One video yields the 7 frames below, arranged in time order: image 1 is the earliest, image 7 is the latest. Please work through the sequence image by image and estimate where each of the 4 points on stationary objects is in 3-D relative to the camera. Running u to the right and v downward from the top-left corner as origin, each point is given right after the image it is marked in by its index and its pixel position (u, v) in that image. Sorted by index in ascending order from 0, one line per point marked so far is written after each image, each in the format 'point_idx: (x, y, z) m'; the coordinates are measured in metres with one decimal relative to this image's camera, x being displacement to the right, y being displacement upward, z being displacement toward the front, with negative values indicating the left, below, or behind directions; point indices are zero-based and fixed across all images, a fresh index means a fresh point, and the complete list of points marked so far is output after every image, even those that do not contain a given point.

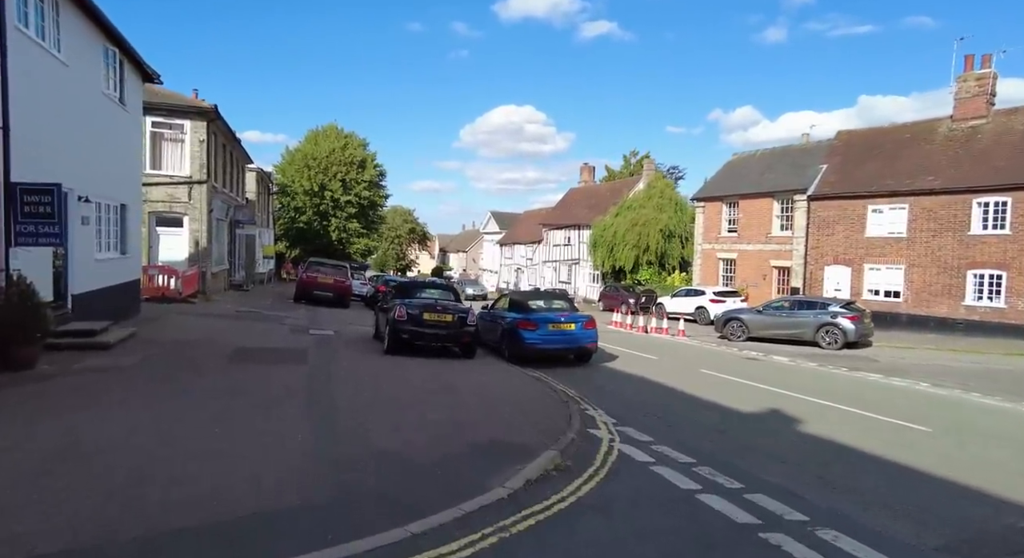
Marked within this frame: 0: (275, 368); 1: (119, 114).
0: (-4.1, -1.5, +11.1) m
1: (-8.4, +3.5, +13.7) m
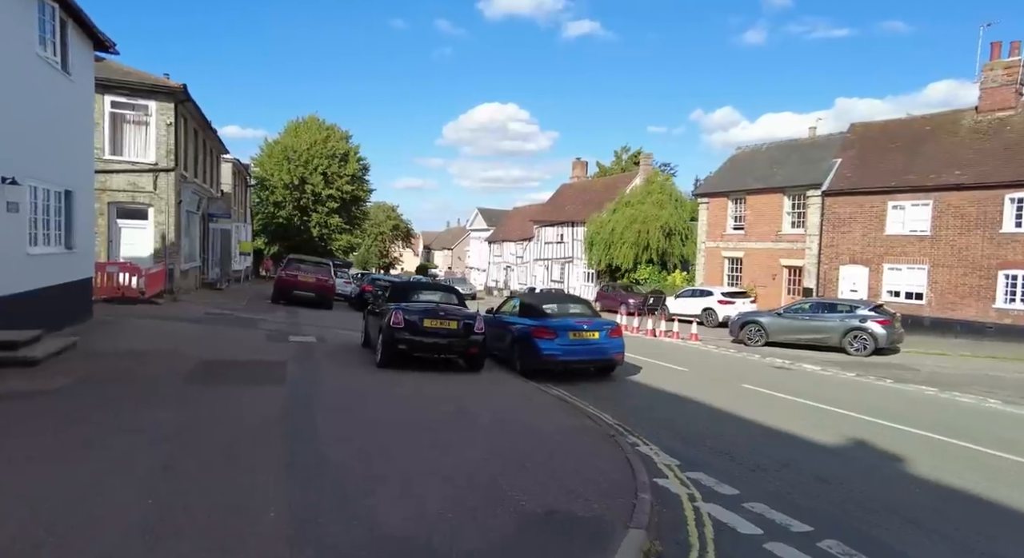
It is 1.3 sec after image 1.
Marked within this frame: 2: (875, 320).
0: (-3.8, -1.5, +9.2) m
1: (-8.2, +3.6, +11.6) m
2: (+10.3, -1.1, +18.1) m
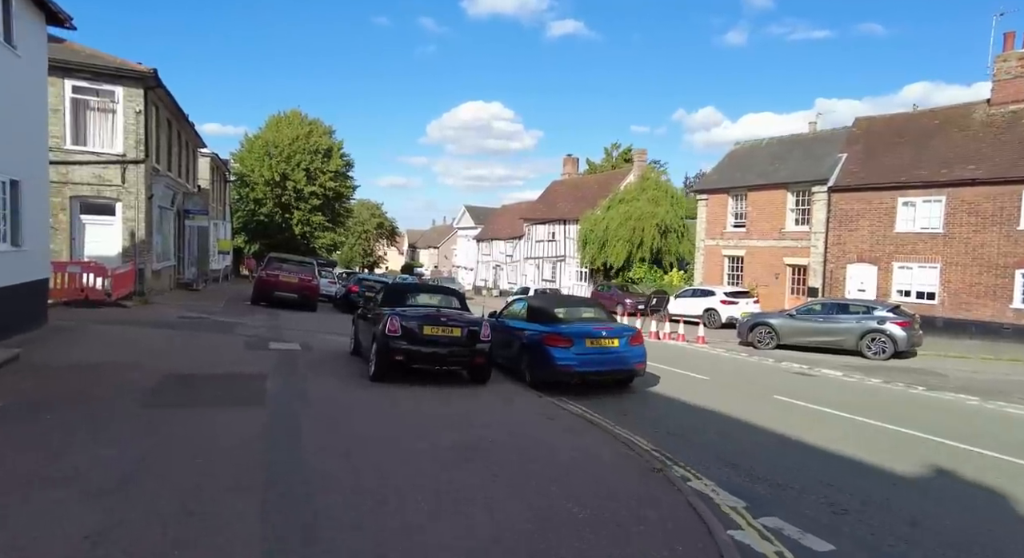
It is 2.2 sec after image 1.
0: (-3.6, -1.6, +7.9) m
1: (-8.0, +3.5, +10.2) m
2: (+10.2, -1.1, +17.1) m
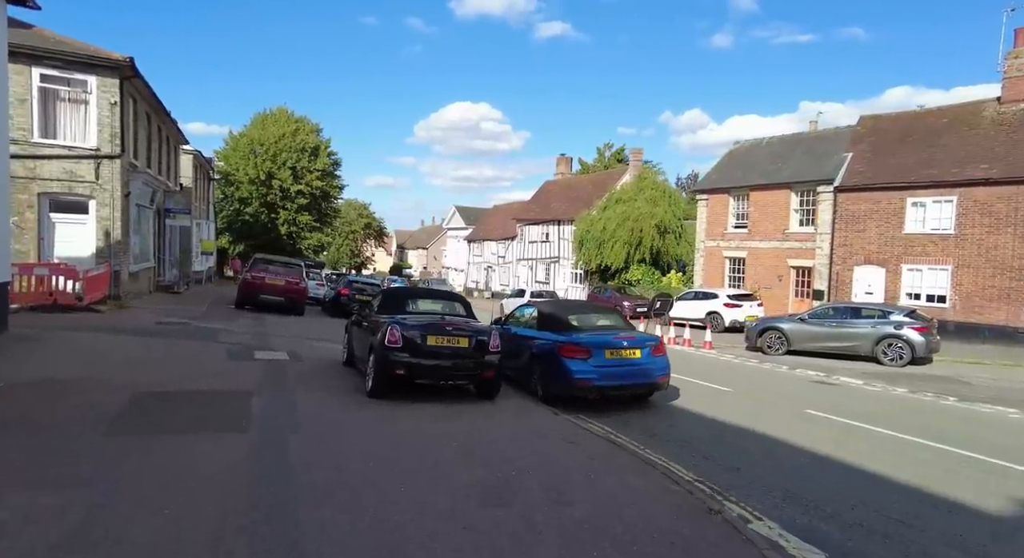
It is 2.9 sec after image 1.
0: (-3.4, -1.6, +6.9) m
1: (-7.9, +3.5, +9.1) m
2: (+10.2, -1.2, +16.4) m
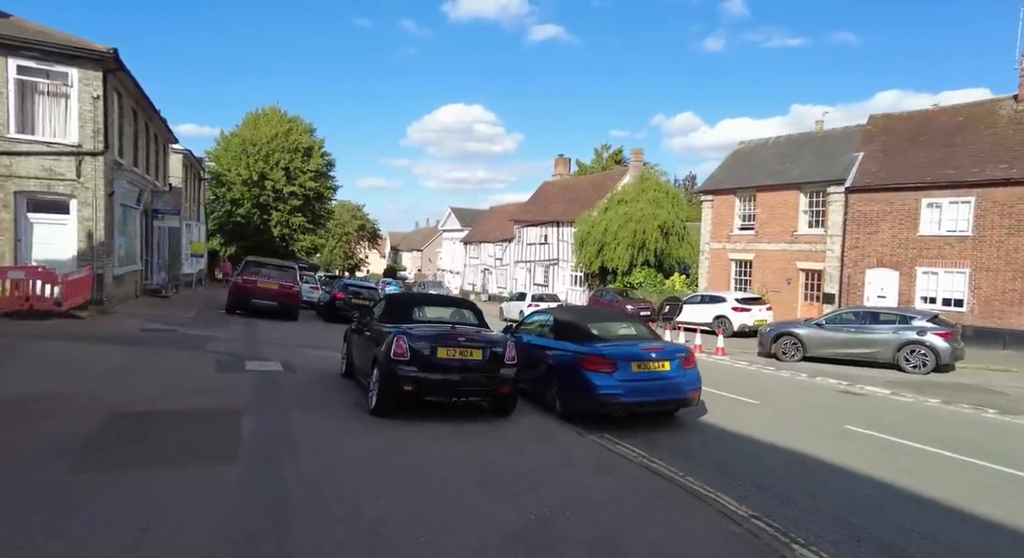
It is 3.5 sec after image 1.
0: (-3.1, -1.7, +6.0) m
1: (-7.7, +3.4, +8.3) m
2: (+10.4, -1.3, +15.7) m
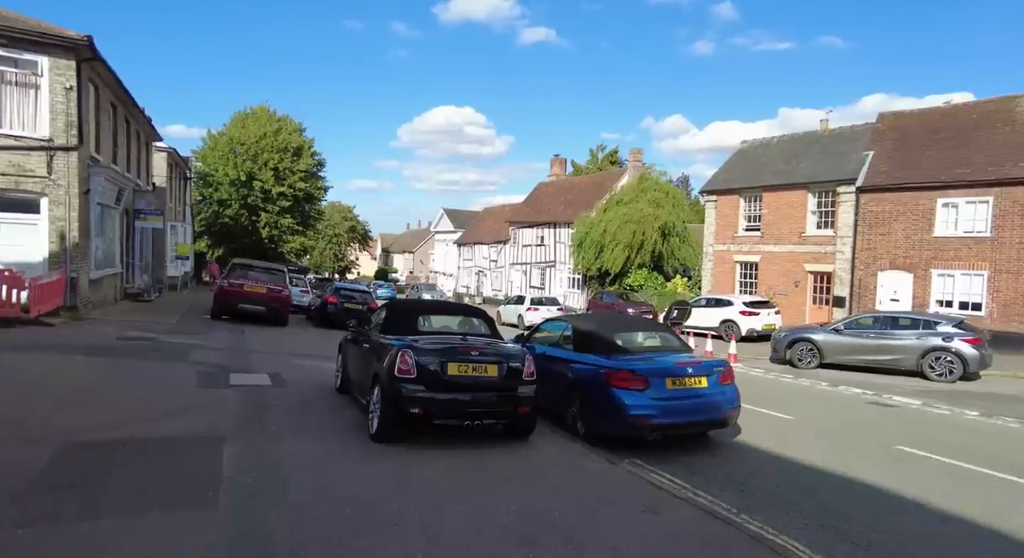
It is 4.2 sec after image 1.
0: (-2.9, -1.7, +5.1) m
1: (-7.5, +3.3, +7.2) m
2: (+10.5, -1.4, +14.9) m
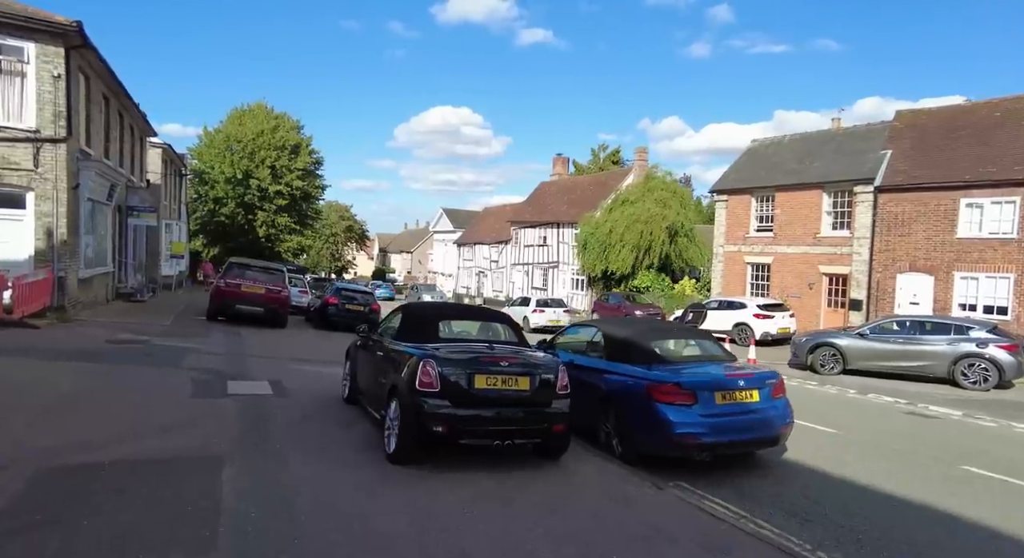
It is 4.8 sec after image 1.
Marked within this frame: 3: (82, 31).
0: (-2.6, -1.7, +4.3) m
1: (-7.1, +3.3, +6.4) m
2: (+10.8, -1.4, +14.3) m
3: (-9.3, +5.4, +13.9) m
